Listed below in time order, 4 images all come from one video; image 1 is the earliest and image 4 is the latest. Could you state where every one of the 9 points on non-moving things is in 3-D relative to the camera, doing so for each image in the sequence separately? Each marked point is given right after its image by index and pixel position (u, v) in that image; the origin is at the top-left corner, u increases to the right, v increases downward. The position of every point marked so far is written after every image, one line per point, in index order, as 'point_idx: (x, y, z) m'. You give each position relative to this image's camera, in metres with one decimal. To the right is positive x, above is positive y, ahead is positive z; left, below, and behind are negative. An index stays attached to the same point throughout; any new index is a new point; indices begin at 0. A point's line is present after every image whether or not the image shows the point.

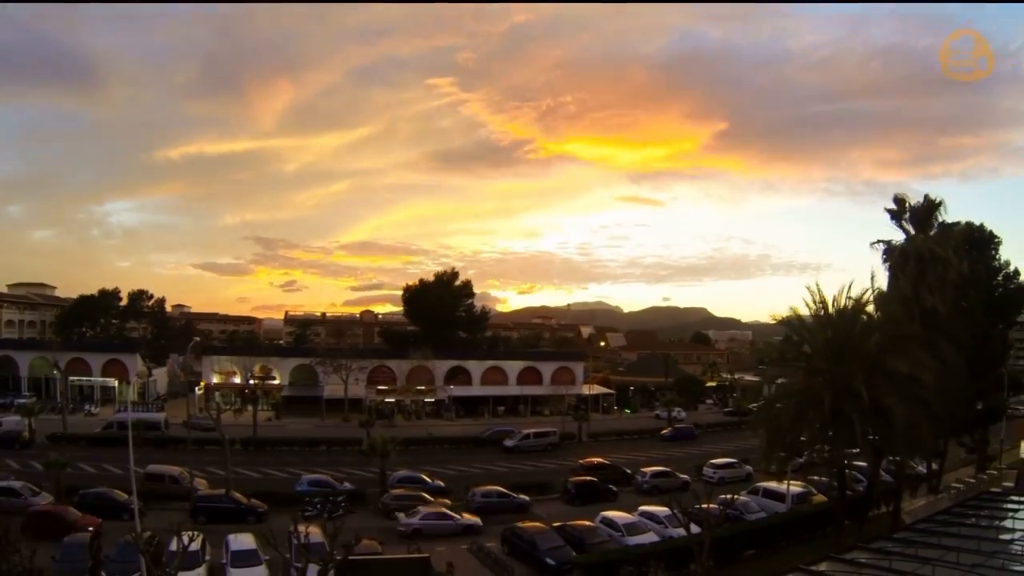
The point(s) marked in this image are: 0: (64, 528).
0: (-13.6, -7.2, +18.9) m
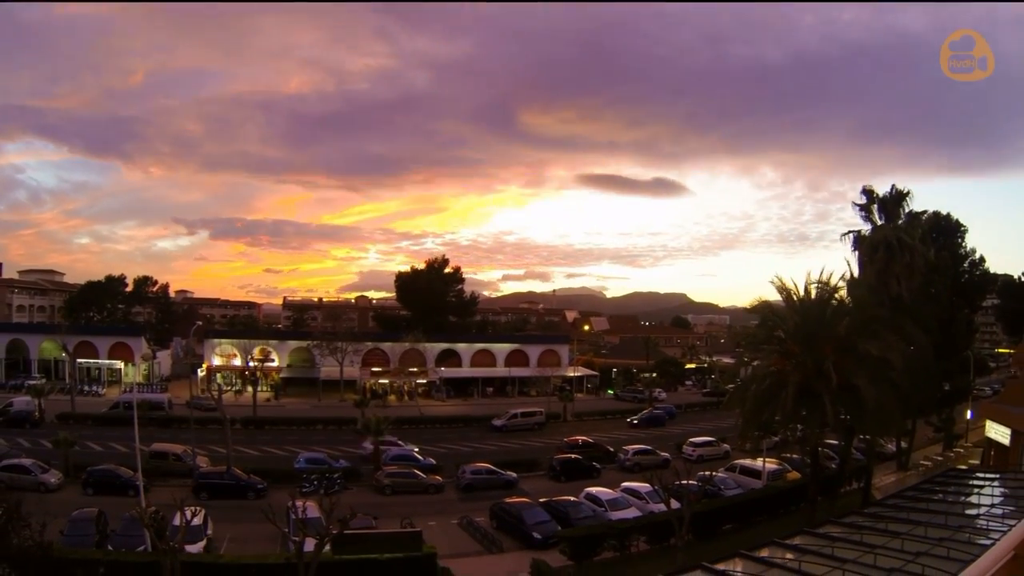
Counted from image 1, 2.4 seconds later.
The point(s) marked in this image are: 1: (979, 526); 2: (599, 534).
0: (-14.0, -6.8, +19.7) m
1: (+15.1, -7.7, +19.8) m
2: (+2.8, -7.9, +19.8) m
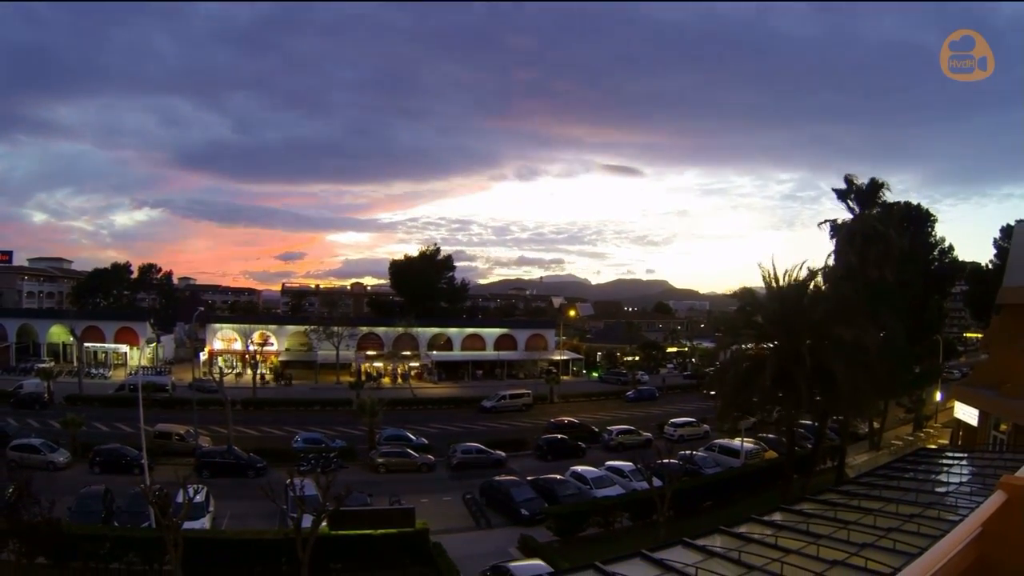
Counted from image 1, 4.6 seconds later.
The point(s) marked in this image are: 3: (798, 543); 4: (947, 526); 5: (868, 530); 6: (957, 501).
0: (-14.3, -6.4, +20.4) m
1: (+14.7, -7.3, +21.0) m
2: (+2.4, -7.5, +20.8) m
3: (+7.7, -6.8, +16.4) m
4: (+11.2, -6.1, +15.6) m
5: (+9.7, -6.6, +16.6) m
6: (+13.6, -6.5, +18.8) m
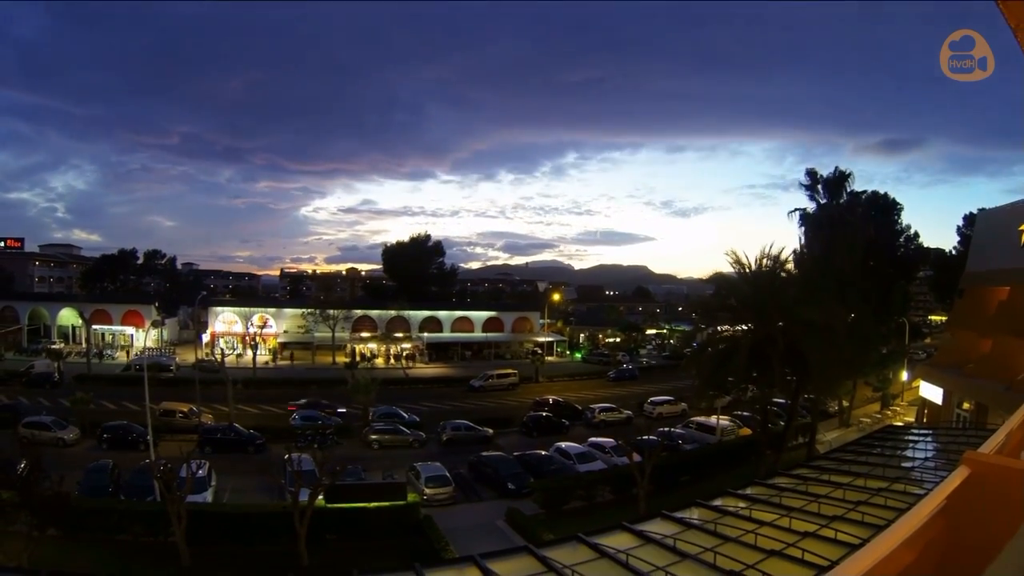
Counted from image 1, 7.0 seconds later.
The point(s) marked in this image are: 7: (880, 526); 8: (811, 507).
0: (-14.8, -5.9, +21.3) m
1: (+14.3, -6.7, +22.5) m
2: (+2.0, -7.0, +22.1) m
3: (+7.3, -6.4, +17.8) m
4: (+10.9, -5.7, +17.1) m
5: (+9.3, -6.1, +18.0) m
6: (+13.2, -6.0, +20.3) m
7: (+8.9, -5.7, +15.2) m
8: (+8.6, -6.3, +18.1) m
